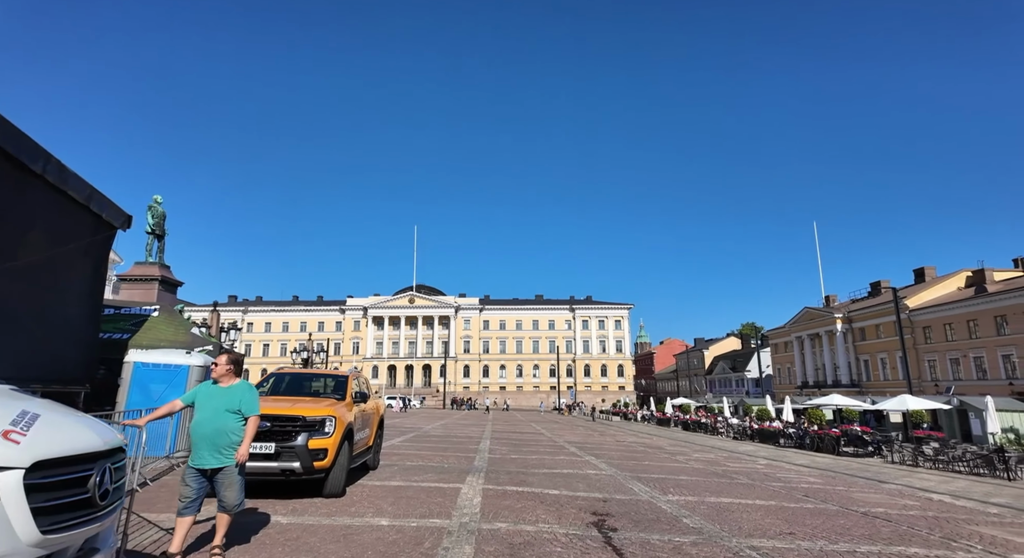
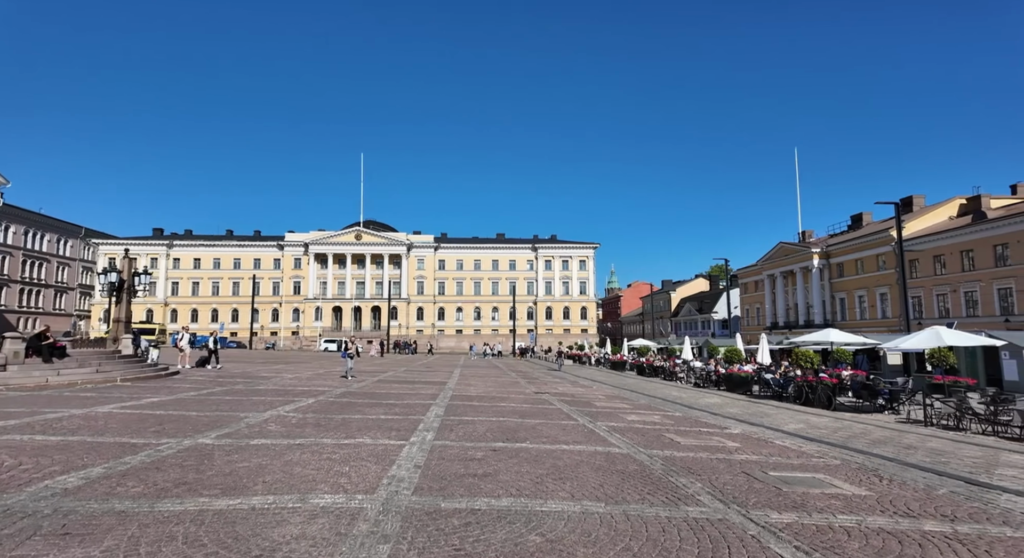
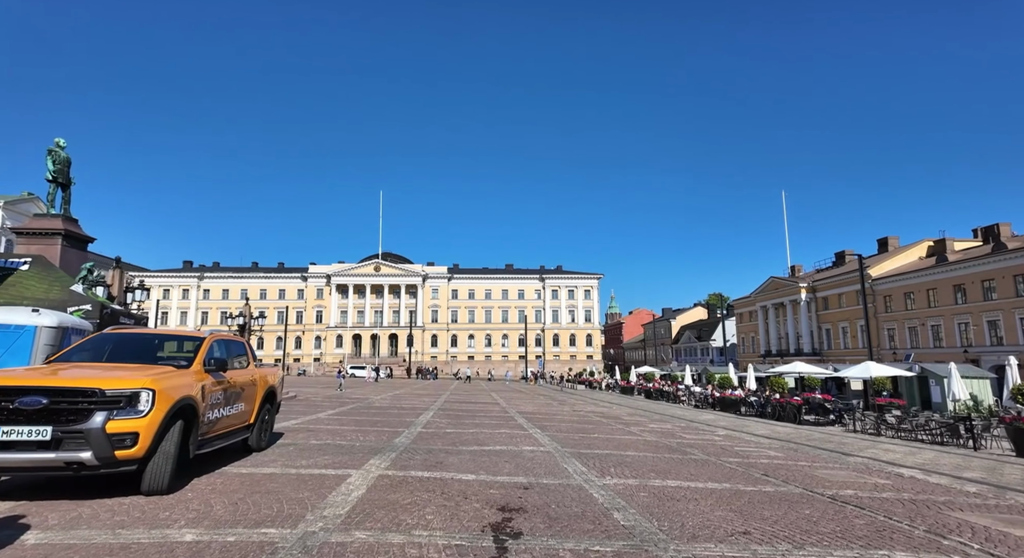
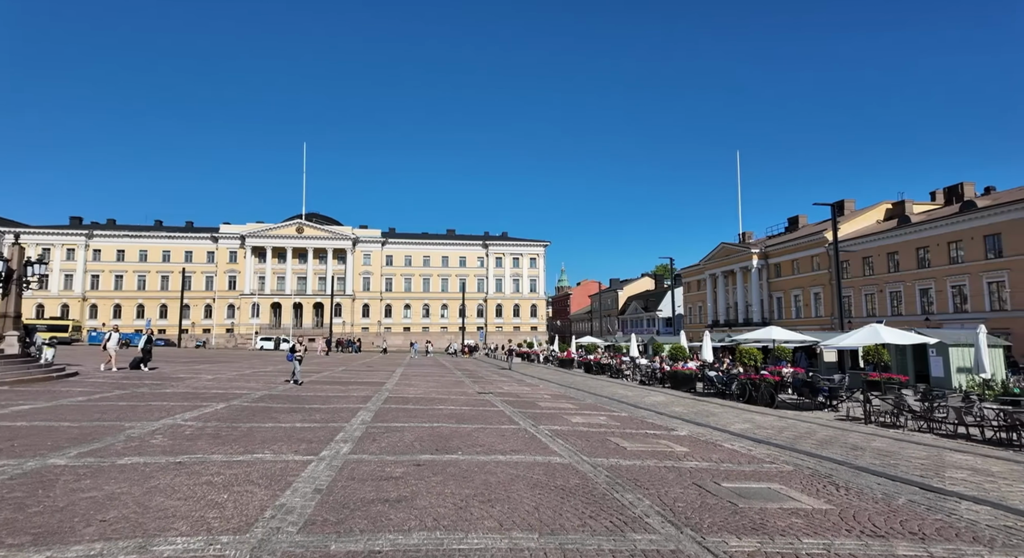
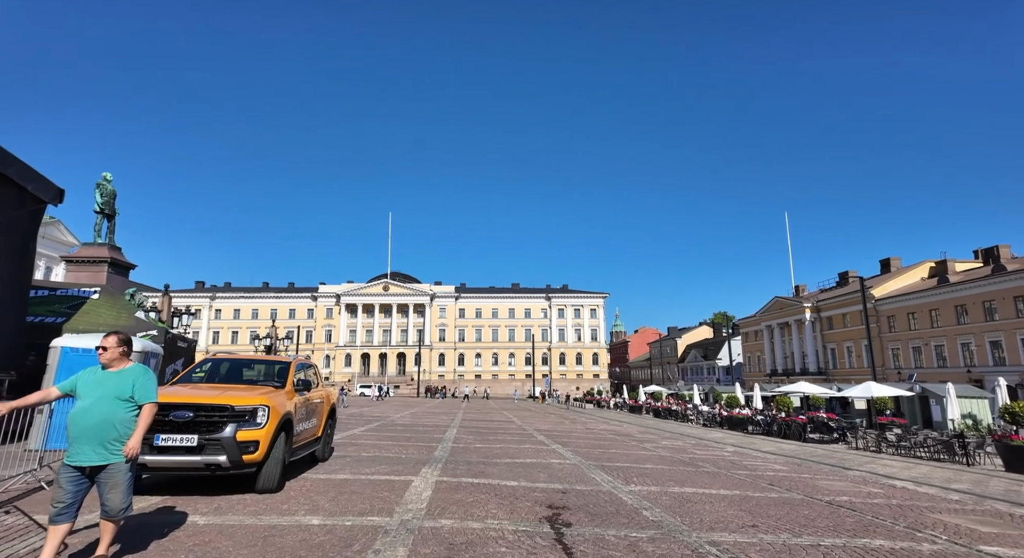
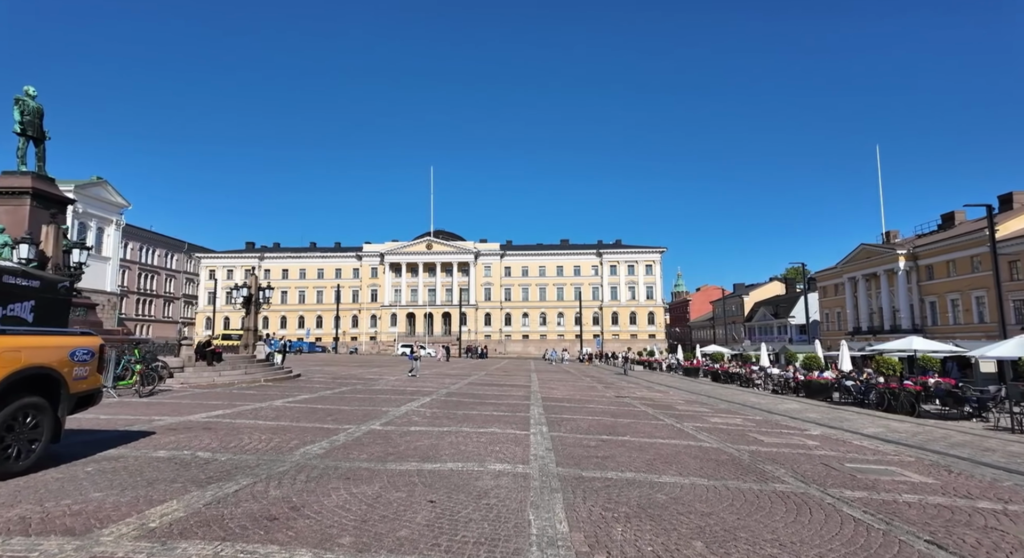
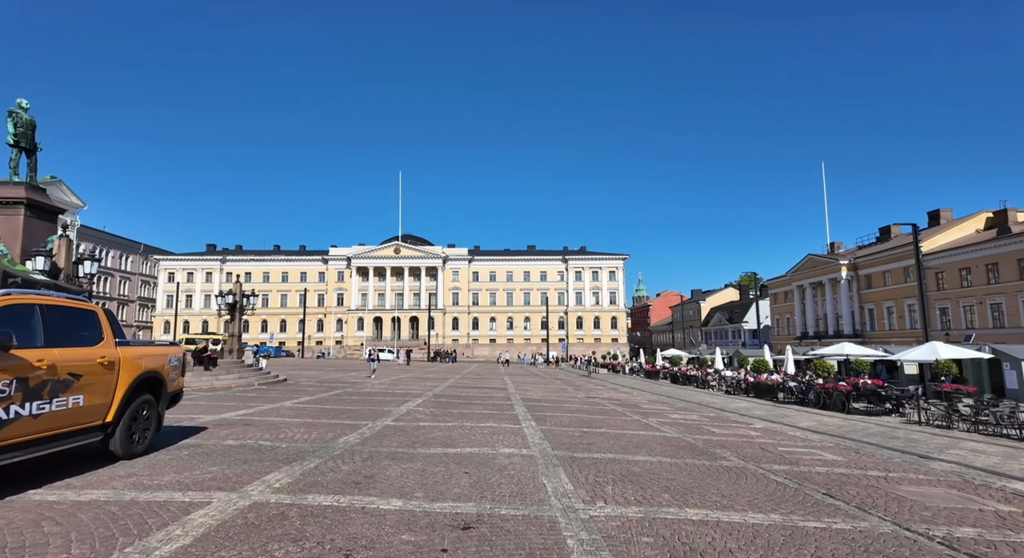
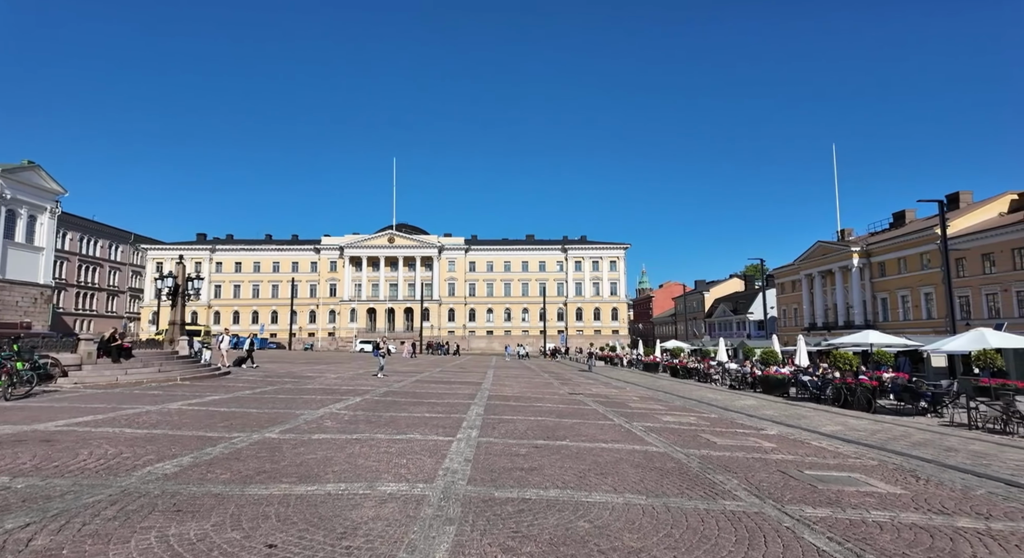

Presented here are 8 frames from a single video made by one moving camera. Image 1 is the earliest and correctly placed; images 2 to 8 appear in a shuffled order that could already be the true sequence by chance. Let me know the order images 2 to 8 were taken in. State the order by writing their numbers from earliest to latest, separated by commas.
5, 3, 7, 6, 8, 2, 4
